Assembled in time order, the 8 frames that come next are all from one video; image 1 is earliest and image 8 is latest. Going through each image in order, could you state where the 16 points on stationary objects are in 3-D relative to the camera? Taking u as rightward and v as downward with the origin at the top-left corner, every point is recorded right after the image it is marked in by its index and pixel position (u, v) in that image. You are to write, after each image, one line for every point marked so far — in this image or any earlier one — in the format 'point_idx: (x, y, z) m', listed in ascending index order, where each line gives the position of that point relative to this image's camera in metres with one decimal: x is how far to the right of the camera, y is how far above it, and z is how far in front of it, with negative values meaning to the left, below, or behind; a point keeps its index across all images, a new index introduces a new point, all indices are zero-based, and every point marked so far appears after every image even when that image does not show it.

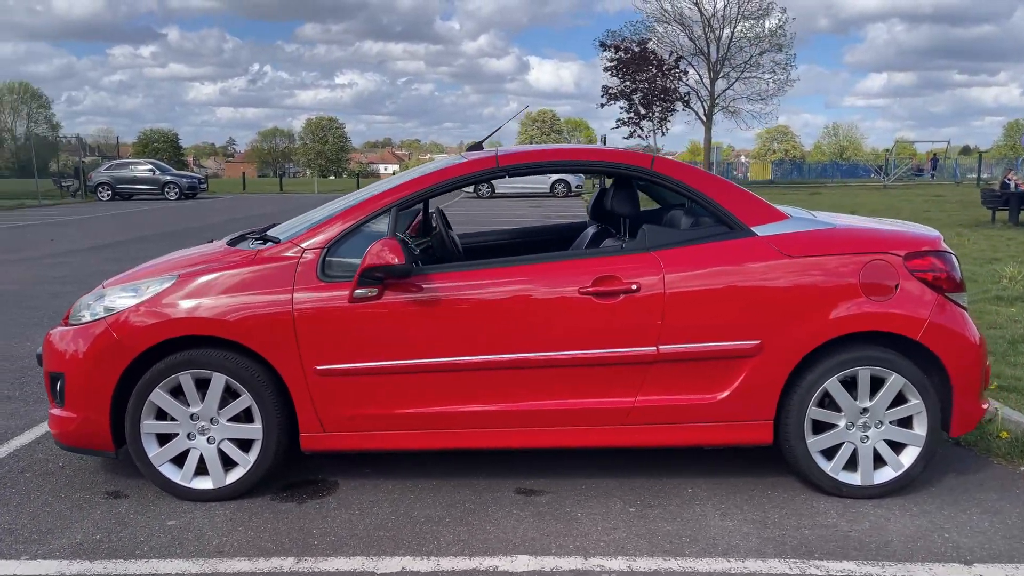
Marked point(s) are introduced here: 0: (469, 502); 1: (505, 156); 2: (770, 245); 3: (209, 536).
0: (-0.2, -0.9, +3.7) m
1: (-0.1, +0.6, +3.9) m
2: (+1.1, +0.2, +3.8) m
3: (-1.3, -1.0, +3.4) m
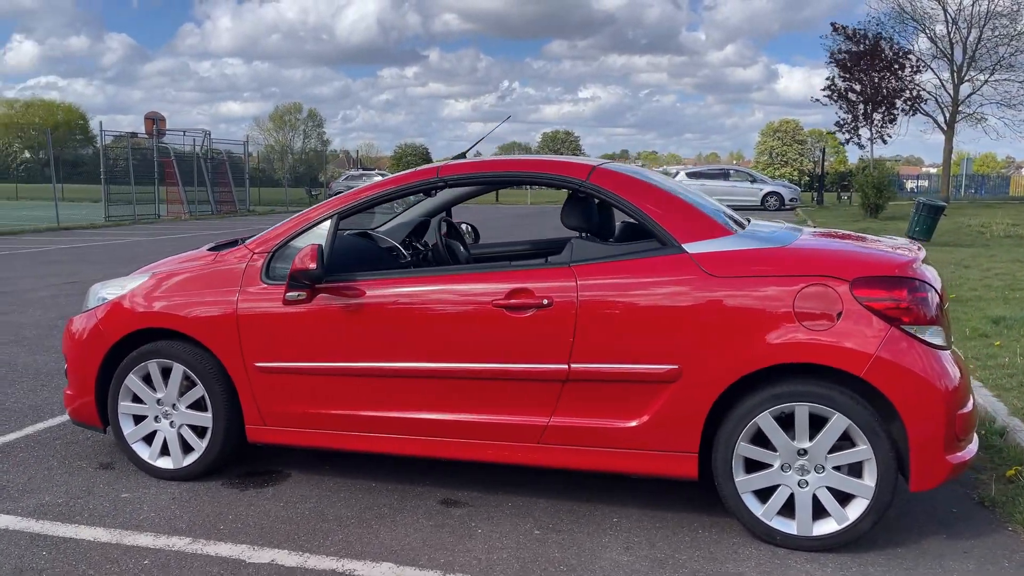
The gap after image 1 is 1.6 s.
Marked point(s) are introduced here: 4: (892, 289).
0: (-0.6, -1.0, +3.8) m
1: (-0.3, +0.6, +3.9) m
2: (+0.8, +0.1, +3.5) m
3: (-1.7, -1.0, +3.8) m
4: (+1.5, 0.0, +3.3) m
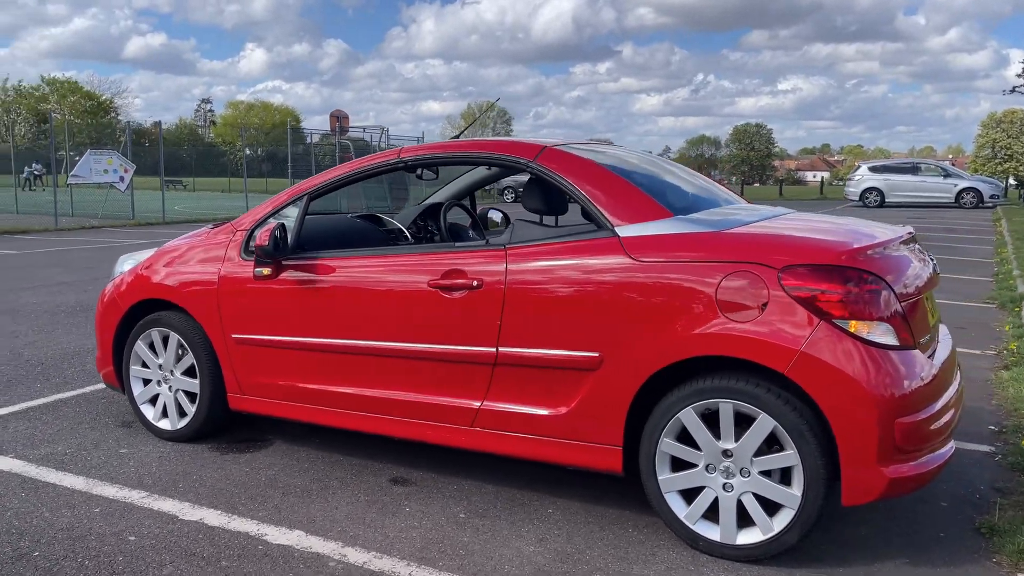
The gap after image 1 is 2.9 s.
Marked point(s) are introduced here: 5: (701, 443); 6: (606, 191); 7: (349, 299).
0: (-0.8, -0.9, +3.9) m
1: (-0.5, +0.7, +4.0) m
2: (+0.4, +0.2, +3.3) m
3: (-1.9, -0.9, +4.1) m
4: (+1.1, 0.0, +3.0) m
5: (+0.7, -0.6, +3.2) m
6: (+0.4, +0.4, +3.5) m
7: (-0.7, -0.1, +3.8) m
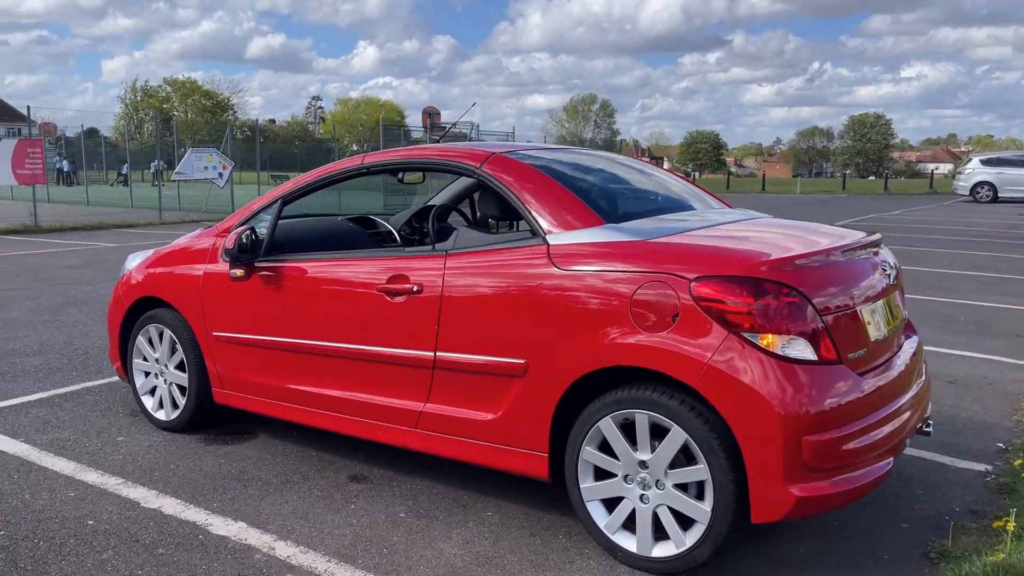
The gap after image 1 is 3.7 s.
0: (-1.0, -0.9, +4.0) m
1: (-0.7, +0.6, +4.1) m
2: (+0.2, +0.1, +3.3) m
3: (-2.1, -0.9, +4.4) m
4: (+0.8, 0.0, +2.9) m
5: (+0.4, -0.6, +3.1) m
6: (+0.1, +0.4, +3.5) m
7: (-1.0, -0.1, +4.0) m
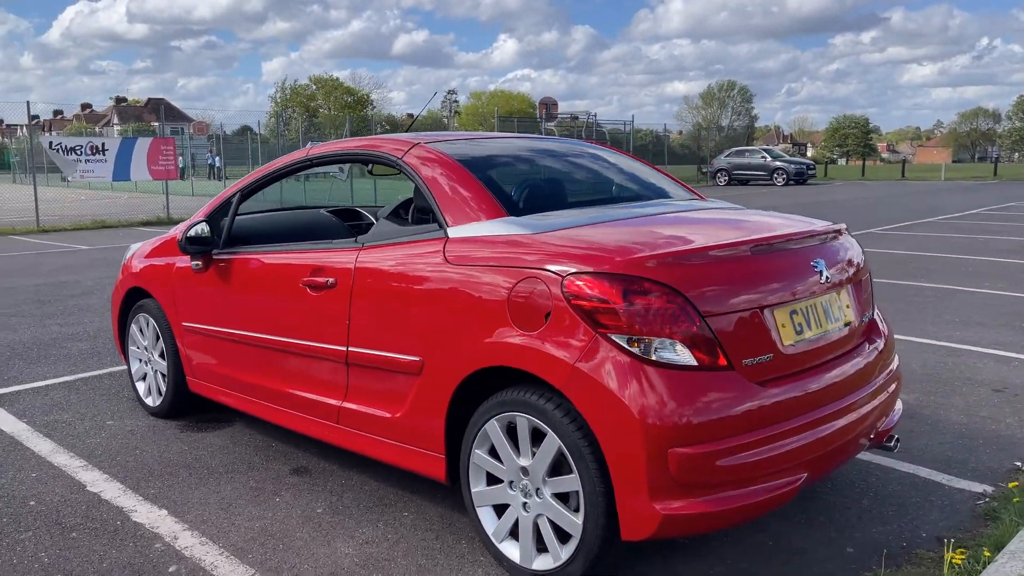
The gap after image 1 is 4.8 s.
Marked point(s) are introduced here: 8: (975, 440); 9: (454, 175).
0: (-1.3, -0.9, +4.1) m
1: (-0.9, +0.7, +4.0) m
2: (-0.2, +0.2, +3.2) m
3: (-2.3, -0.8, +4.6) m
4: (+0.3, 0.0, +2.7) m
5: (0.0, -0.6, +3.0) m
6: (-0.3, +0.4, +3.4) m
7: (-1.2, 0.0, +4.0) m
8: (+2.4, -0.8, +4.4) m
9: (-0.2, +0.5, +3.4) m
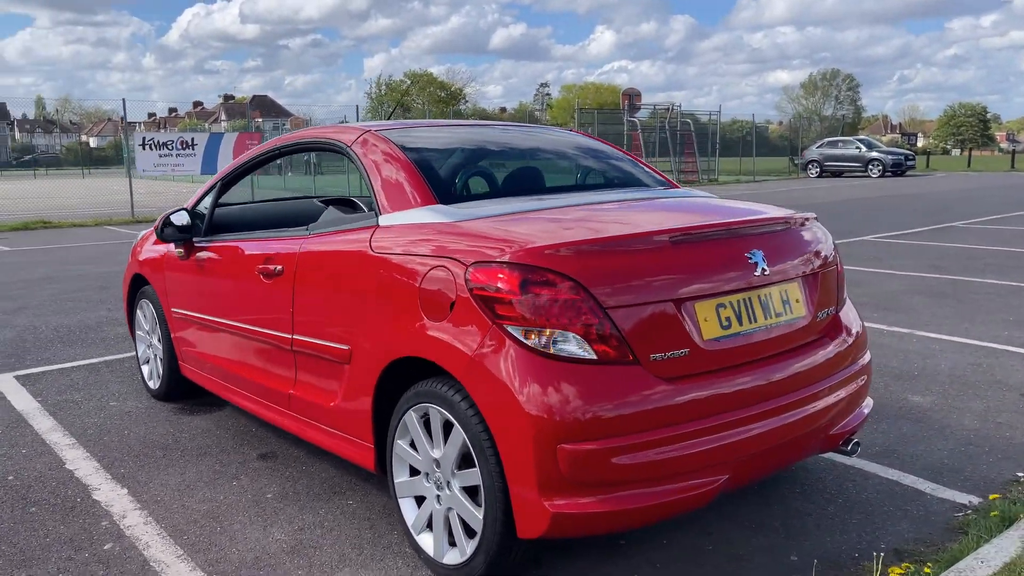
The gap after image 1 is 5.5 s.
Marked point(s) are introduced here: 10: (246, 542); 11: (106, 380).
0: (-1.4, -0.8, +4.2) m
1: (-1.1, +0.7, +4.1) m
2: (-0.5, +0.2, +3.1) m
3: (-2.4, -0.7, +4.8) m
4: (0.0, 0.0, +2.6) m
5: (-0.3, -0.6, +2.9) m
6: (-0.5, +0.4, +3.3) m
7: (-1.4, 0.0, +4.1) m
8: (+2.3, -0.8, +4.1) m
9: (-0.5, +0.5, +3.4) m
10: (-1.0, -1.0, +3.2) m
11: (-2.7, -0.6, +5.6) m
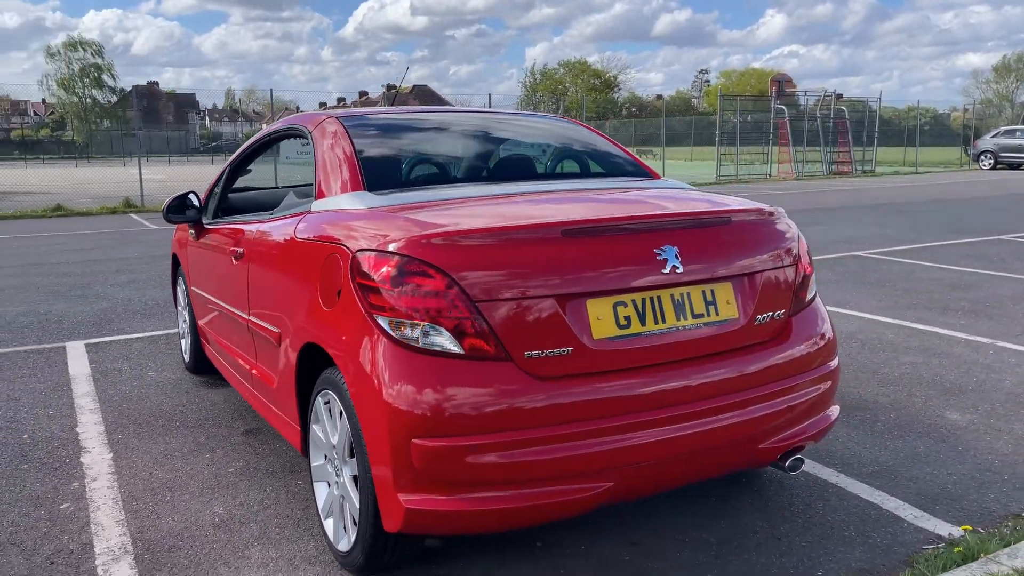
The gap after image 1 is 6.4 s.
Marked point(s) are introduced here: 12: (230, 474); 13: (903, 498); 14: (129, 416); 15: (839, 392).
0: (-1.5, -0.7, +4.4) m
1: (-1.1, +0.8, +4.2) m
2: (-0.7, +0.3, +3.2) m
3: (-2.3, -0.6, +5.1) m
4: (-0.4, +0.1, +2.5) m
5: (-0.6, -0.5, +2.9) m
6: (-0.7, +0.5, +3.4) m
7: (-1.5, +0.1, +4.2) m
8: (+2.1, -0.8, +3.6) m
9: (-0.7, +0.6, +3.4) m
10: (-1.3, -0.9, +3.3) m
11: (-2.5, -0.4, +5.9) m
12: (-1.2, -0.8, +3.7) m
13: (+1.6, -0.8, +3.4) m
14: (-2.0, -0.7, +4.5) m
15: (+1.8, -0.6, +4.8) m
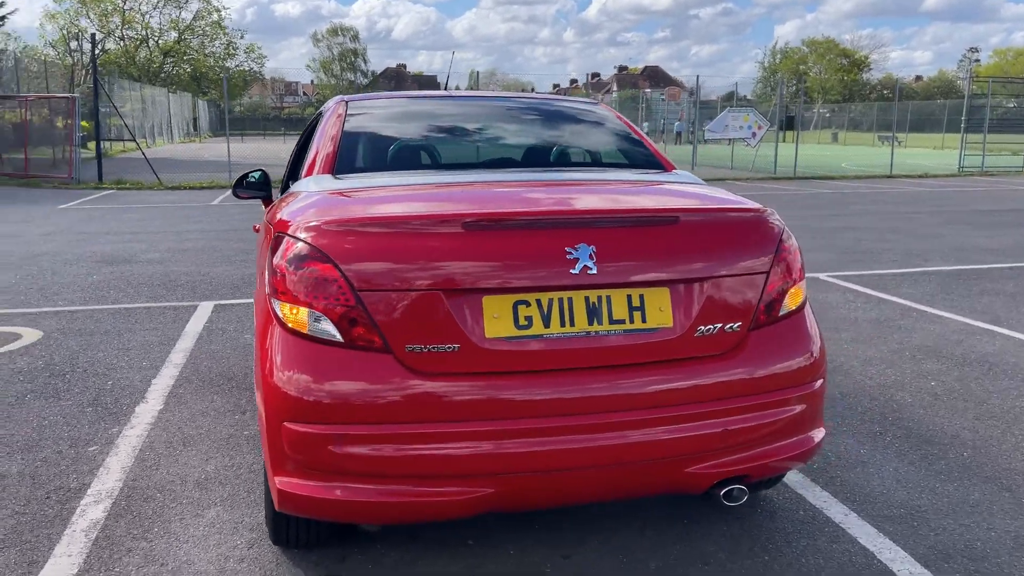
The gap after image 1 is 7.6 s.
0: (-1.4, -0.5, +4.7) m
1: (-0.9, +0.9, +4.3) m
2: (-0.9, +0.3, +3.3) m
3: (-1.9, -0.4, +5.6) m
4: (-0.7, +0.1, +2.6) m
5: (-0.9, -0.4, +3.0) m
6: (-0.8, +0.6, +3.4) m
7: (-1.3, +0.3, +4.5) m
8: (+1.9, -0.9, +3.0) m
9: (-0.7, +0.7, +3.5) m
10: (-1.4, -0.8, +3.6) m
11: (-1.9, -0.2, +6.4) m
12: (-1.2, -0.7, +3.9) m
13: (+1.4, -0.9, +2.9) m
14: (-1.8, -0.5, +4.9) m
15: (+2.0, -0.7, +4.2) m
